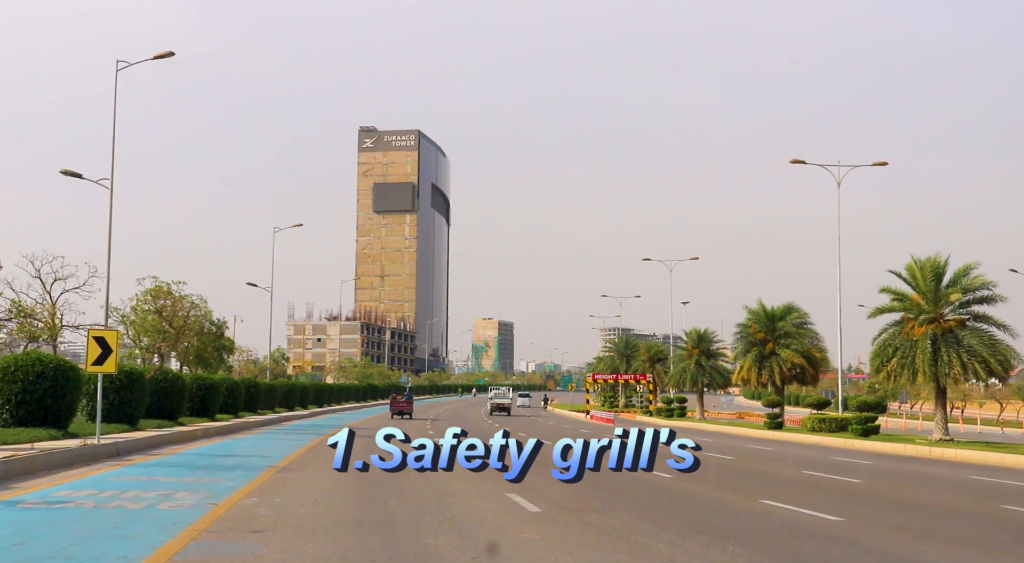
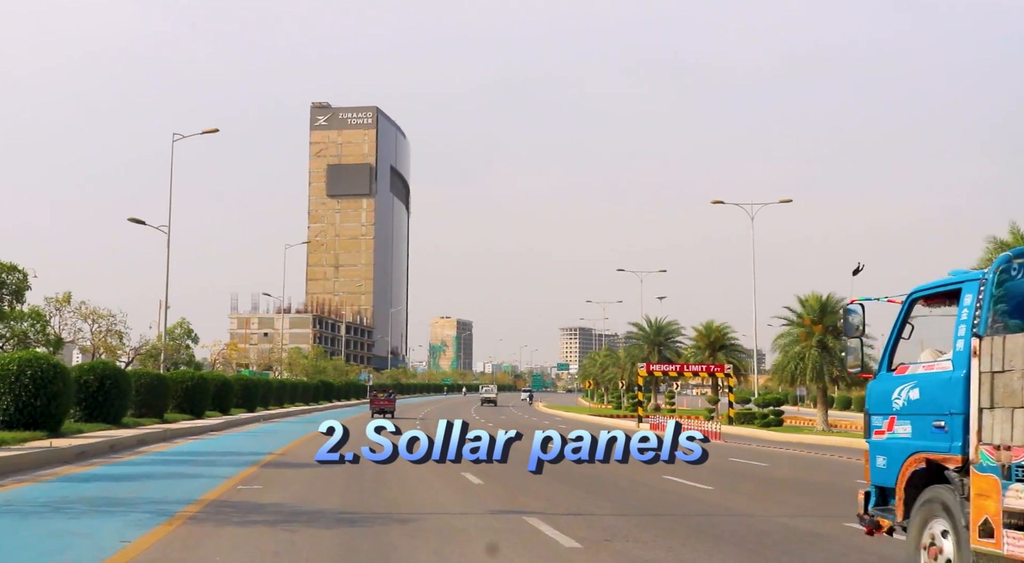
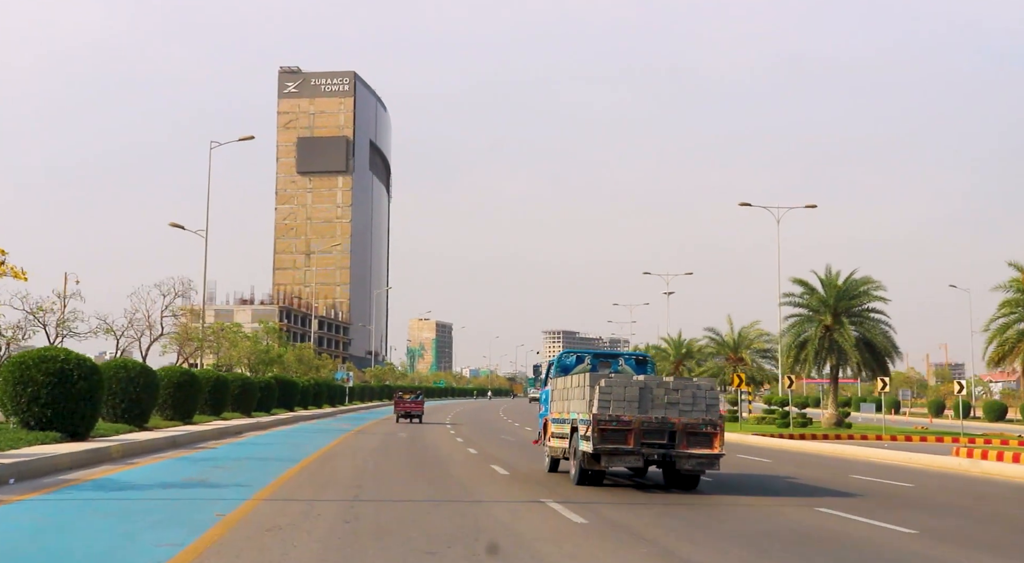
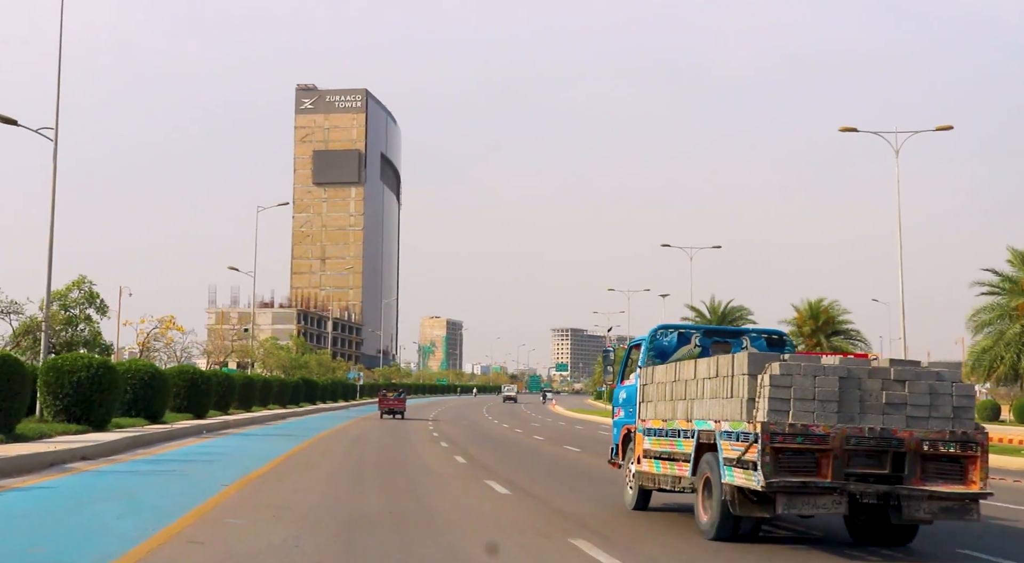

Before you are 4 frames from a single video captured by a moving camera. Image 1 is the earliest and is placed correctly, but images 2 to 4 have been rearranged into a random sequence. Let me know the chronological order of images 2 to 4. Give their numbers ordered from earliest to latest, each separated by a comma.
2, 4, 3
